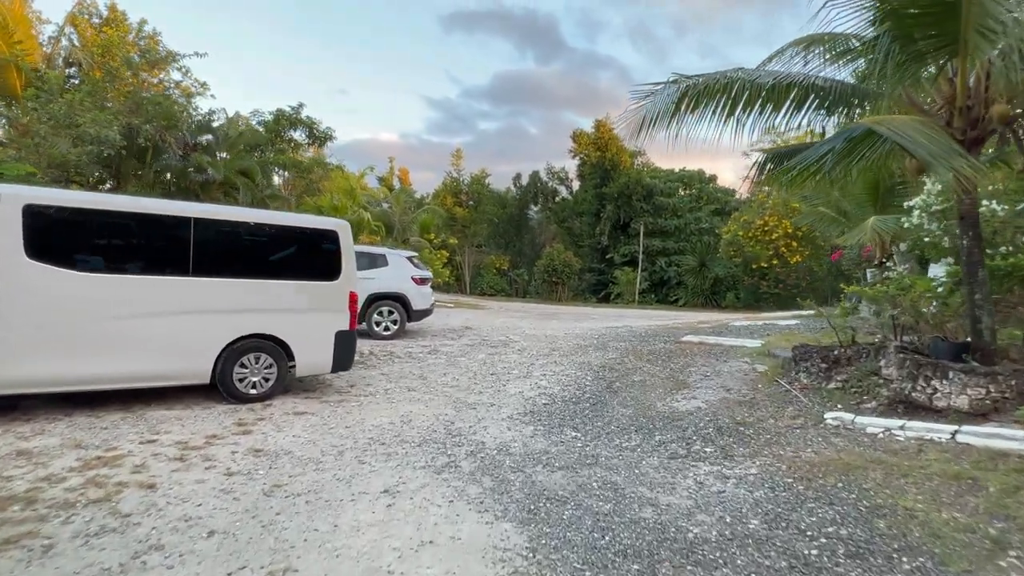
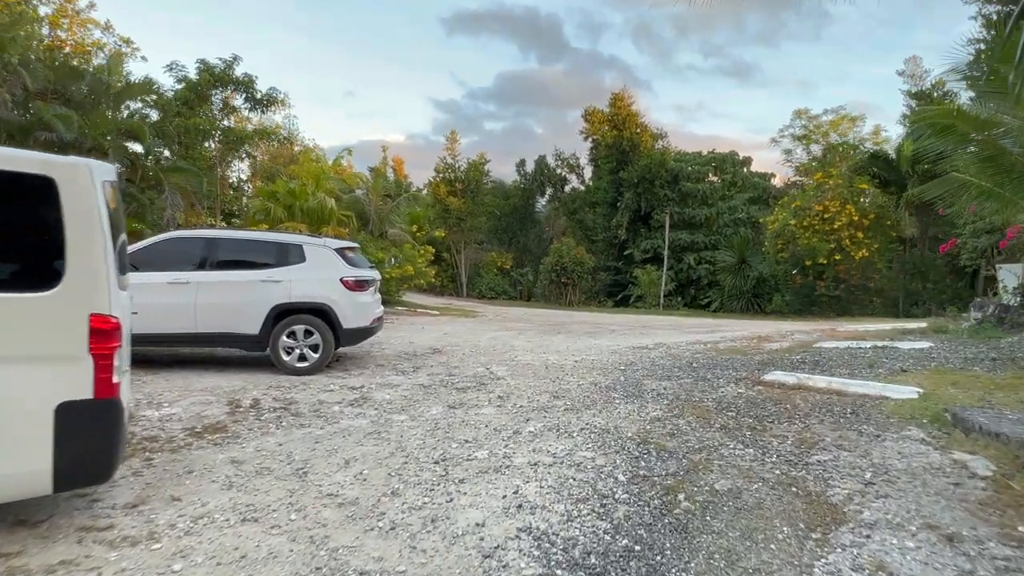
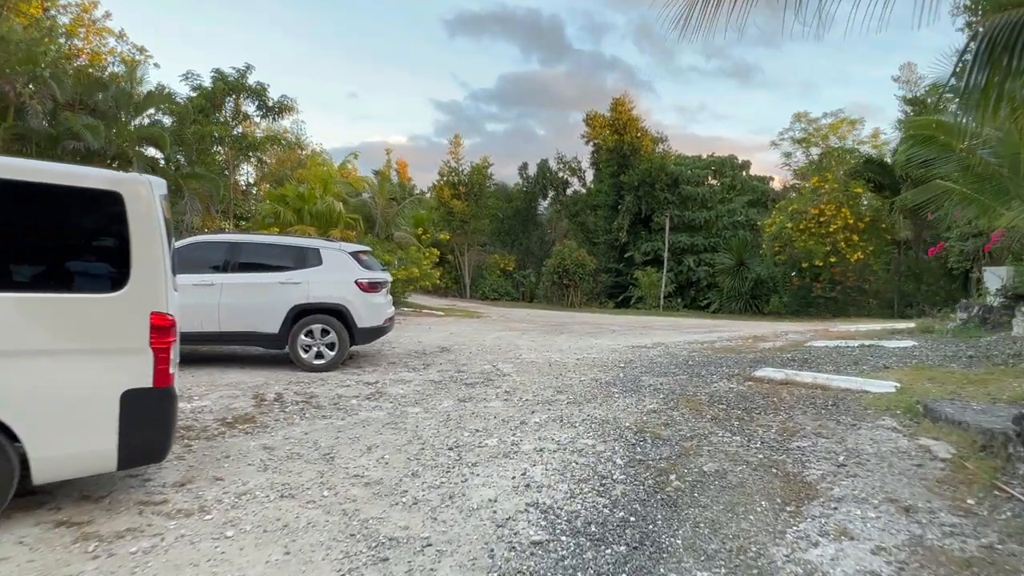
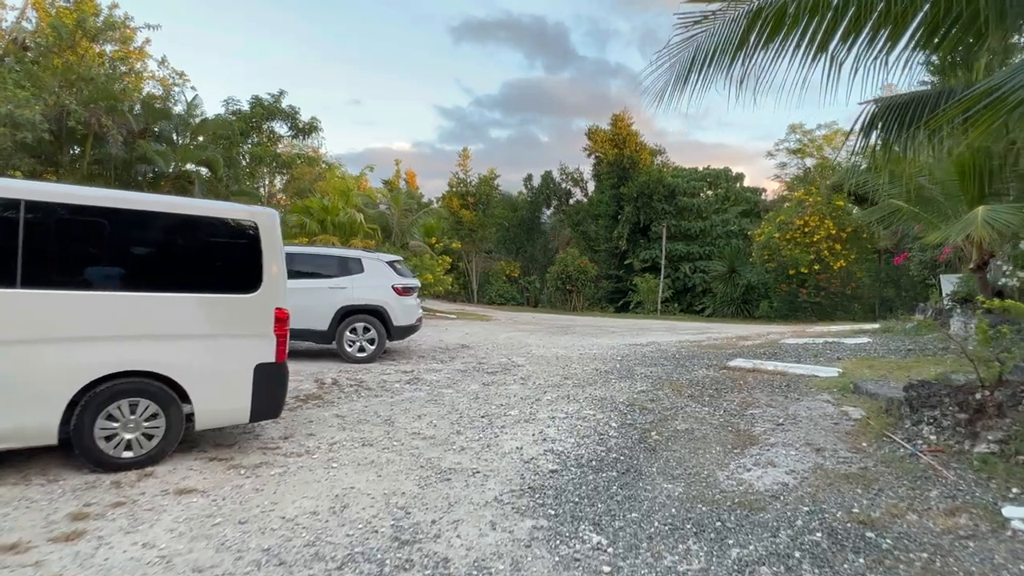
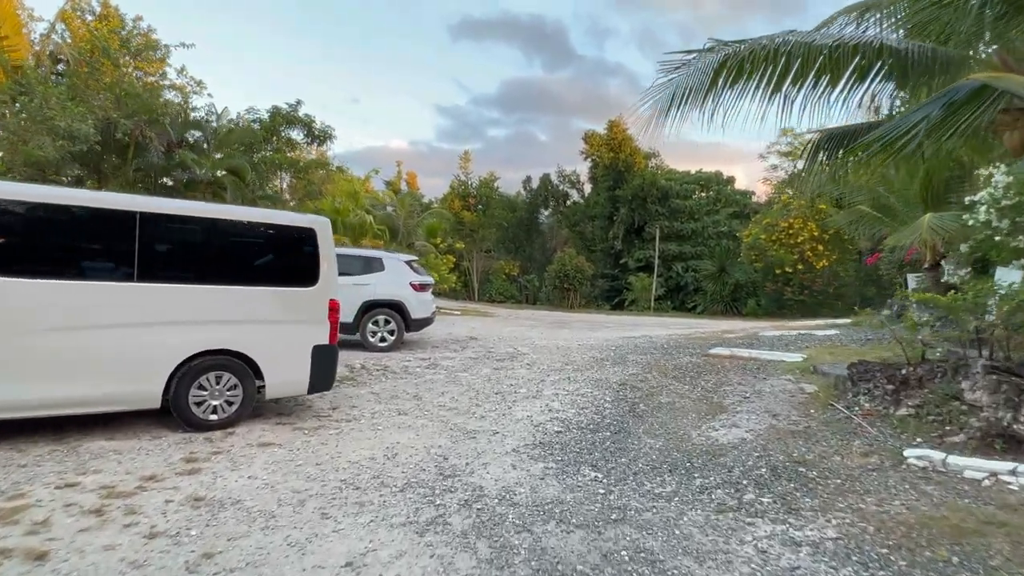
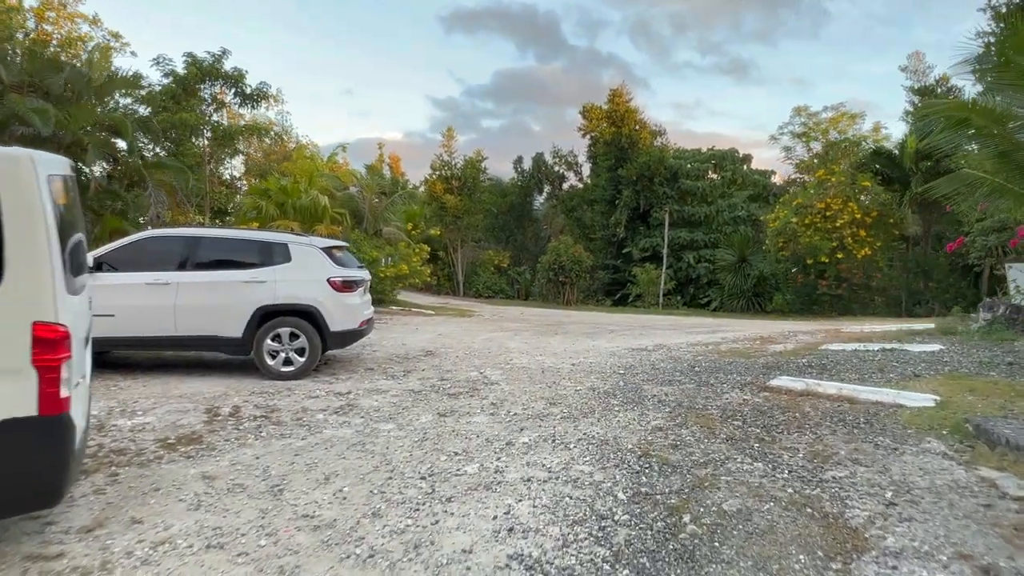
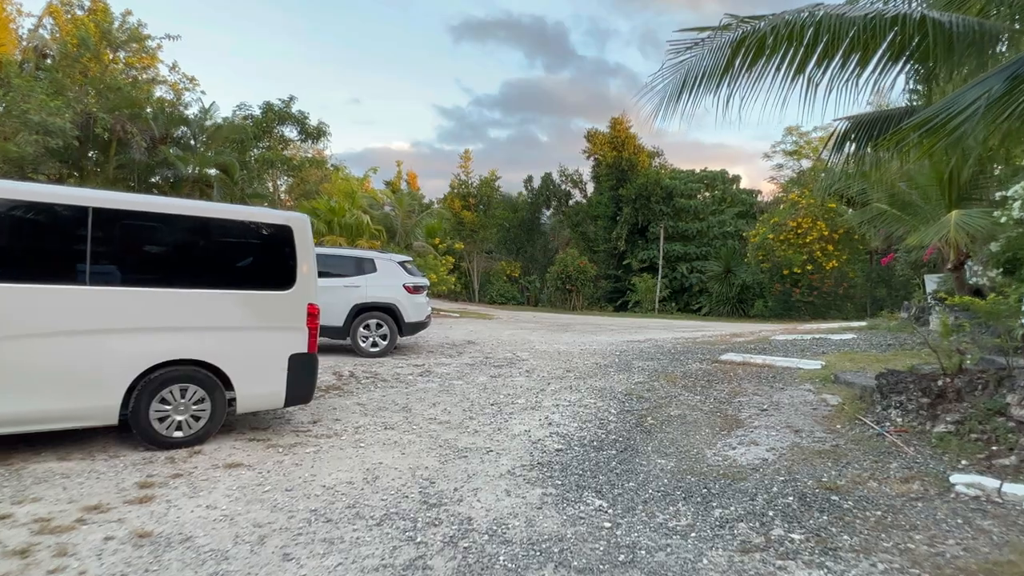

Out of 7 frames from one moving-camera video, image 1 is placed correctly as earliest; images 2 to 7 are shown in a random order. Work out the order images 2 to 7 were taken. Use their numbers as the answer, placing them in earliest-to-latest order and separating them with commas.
5, 7, 4, 3, 2, 6
